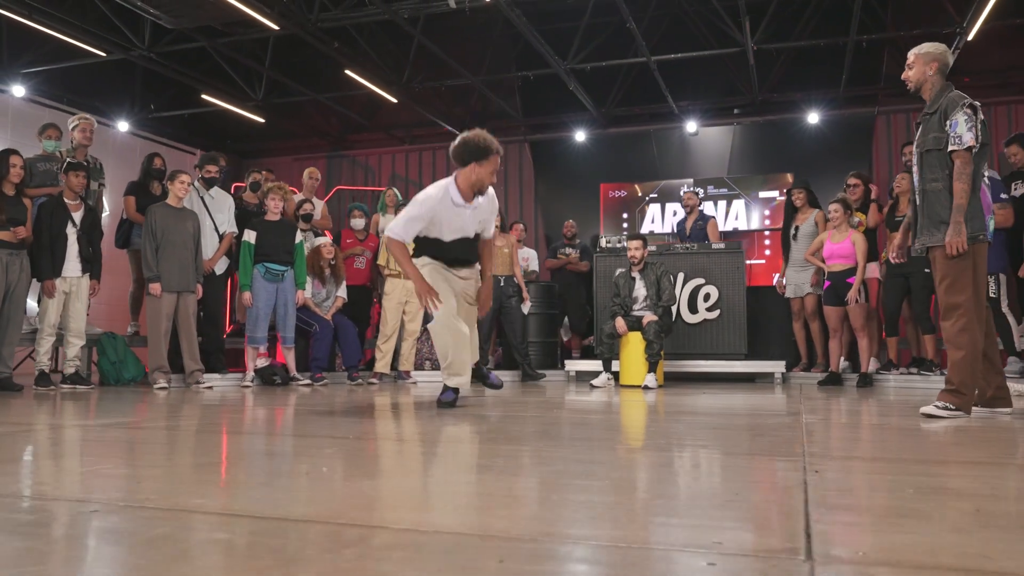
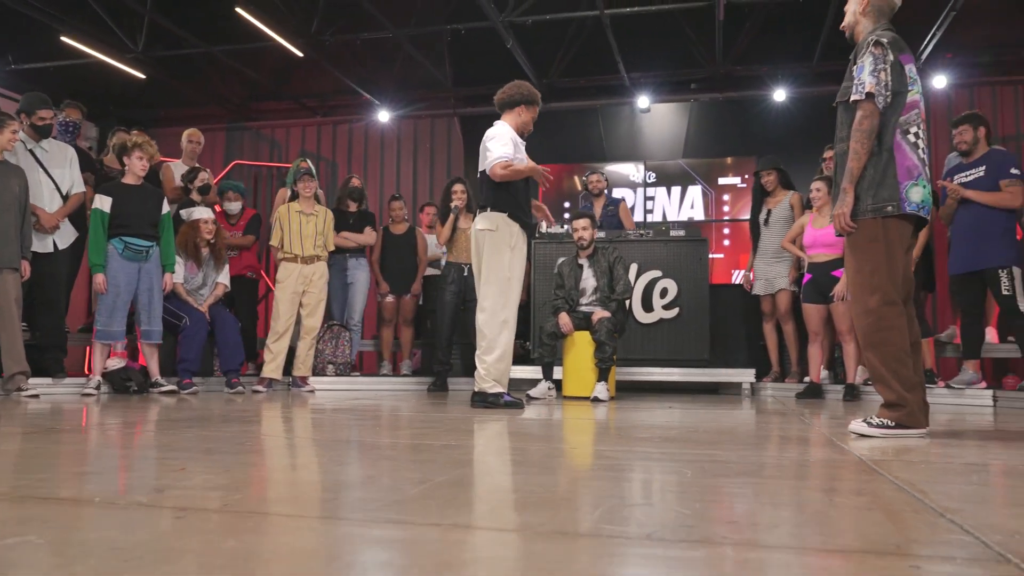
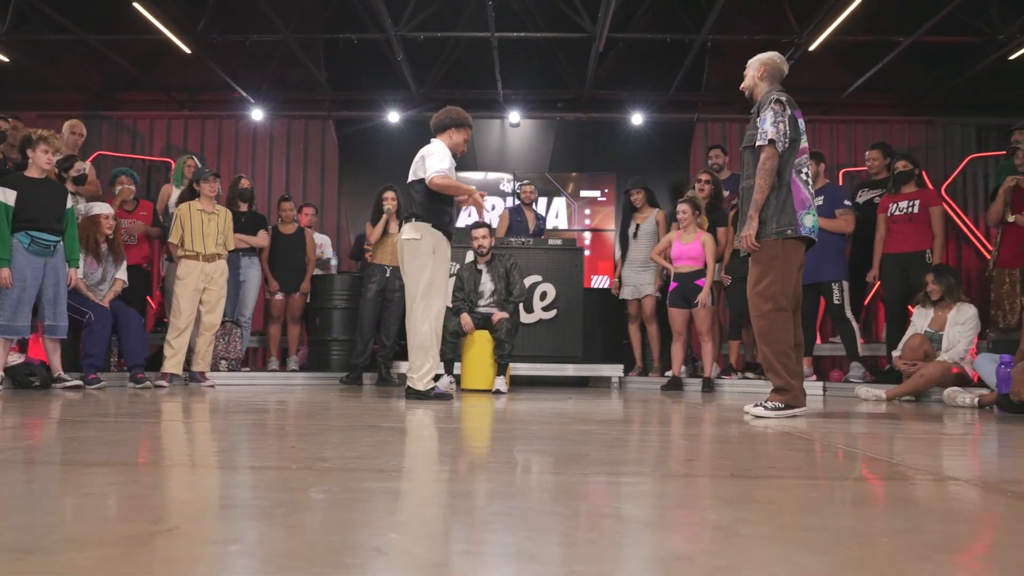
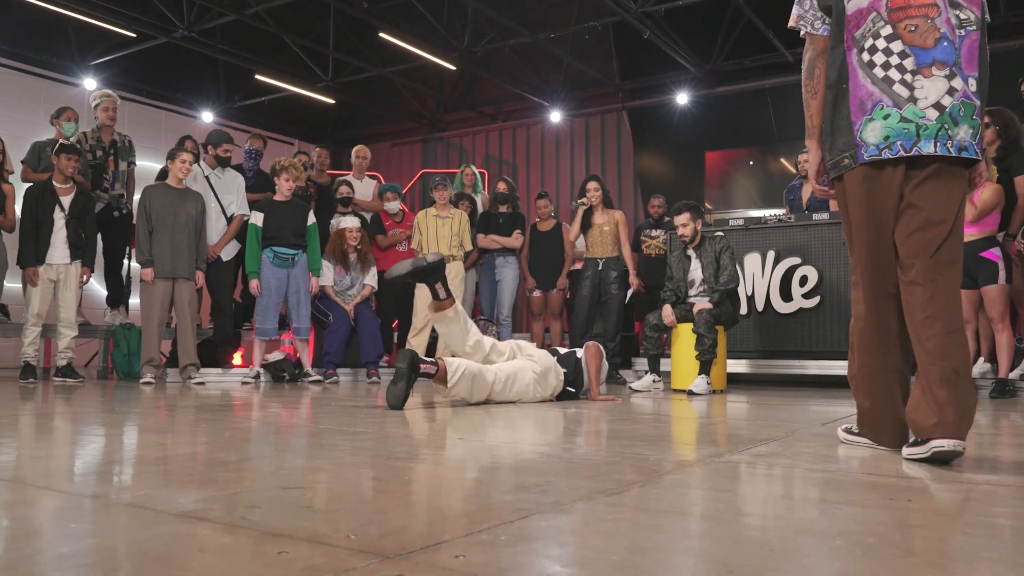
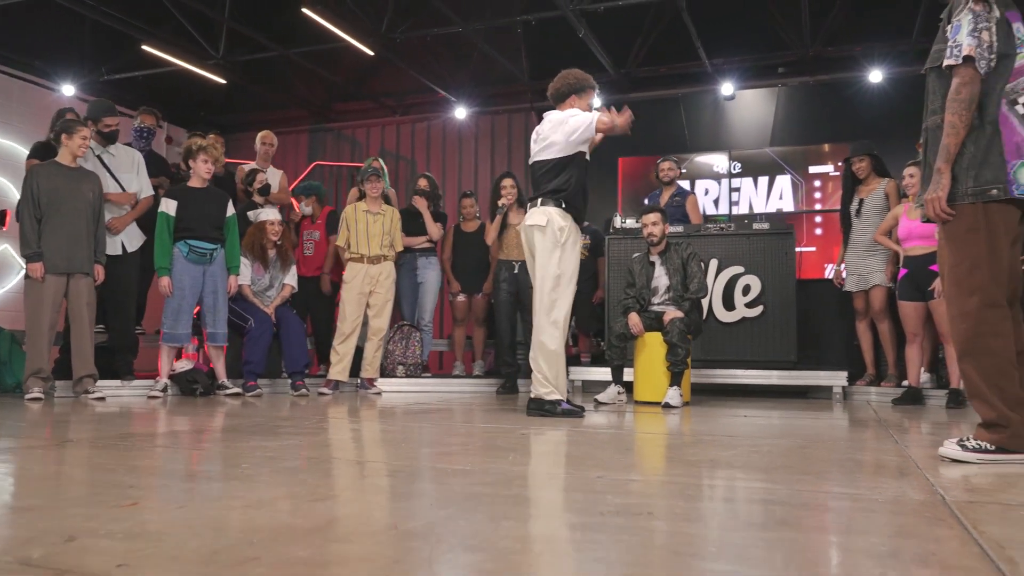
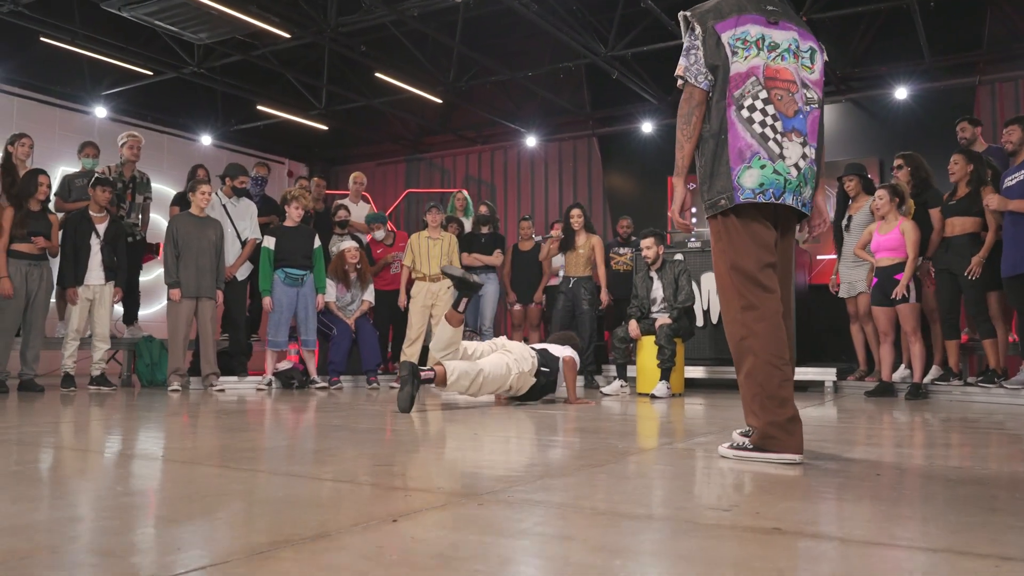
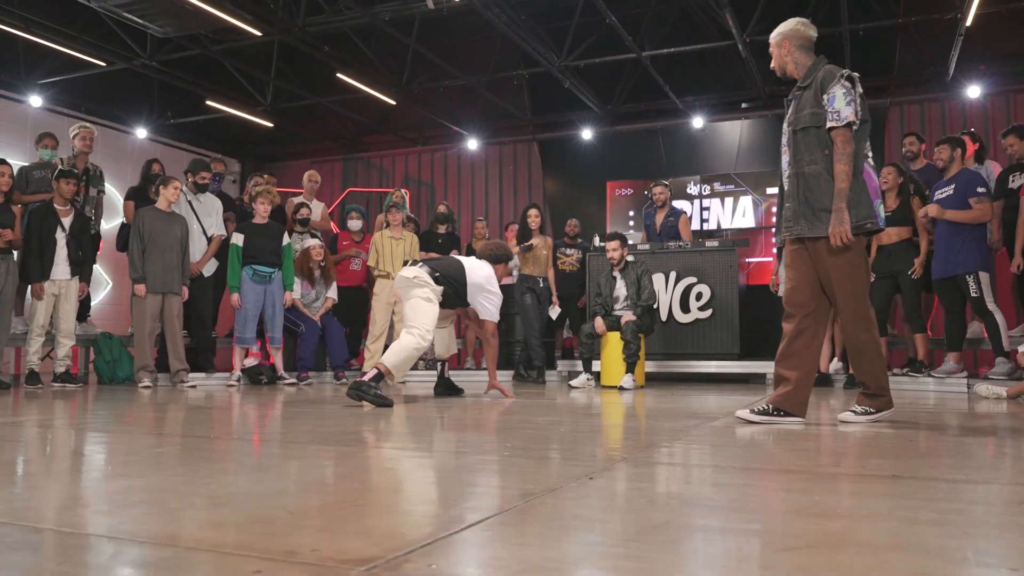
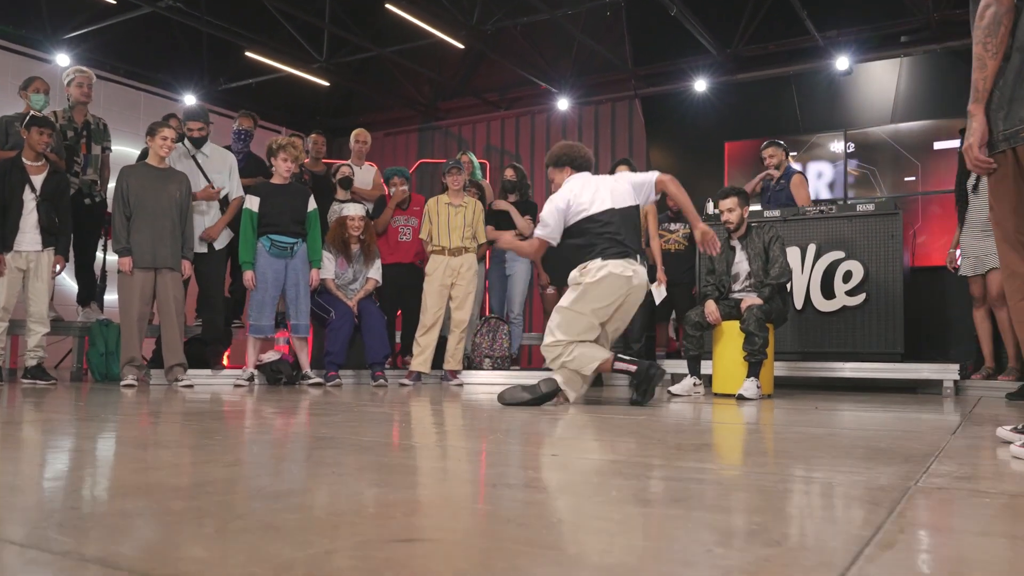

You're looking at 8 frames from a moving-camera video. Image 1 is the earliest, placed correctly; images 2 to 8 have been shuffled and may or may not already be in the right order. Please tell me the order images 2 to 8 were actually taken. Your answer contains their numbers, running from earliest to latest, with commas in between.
7, 6, 4, 8, 5, 2, 3
